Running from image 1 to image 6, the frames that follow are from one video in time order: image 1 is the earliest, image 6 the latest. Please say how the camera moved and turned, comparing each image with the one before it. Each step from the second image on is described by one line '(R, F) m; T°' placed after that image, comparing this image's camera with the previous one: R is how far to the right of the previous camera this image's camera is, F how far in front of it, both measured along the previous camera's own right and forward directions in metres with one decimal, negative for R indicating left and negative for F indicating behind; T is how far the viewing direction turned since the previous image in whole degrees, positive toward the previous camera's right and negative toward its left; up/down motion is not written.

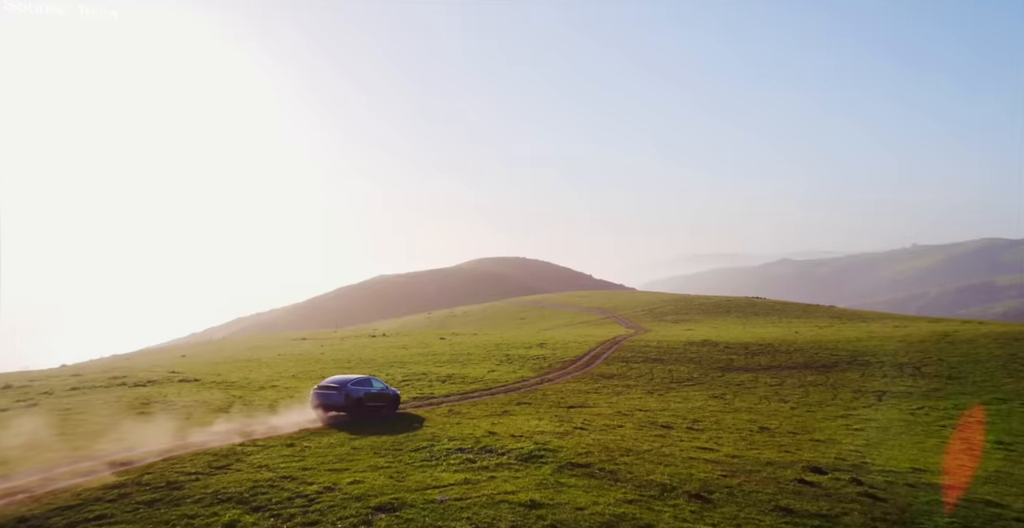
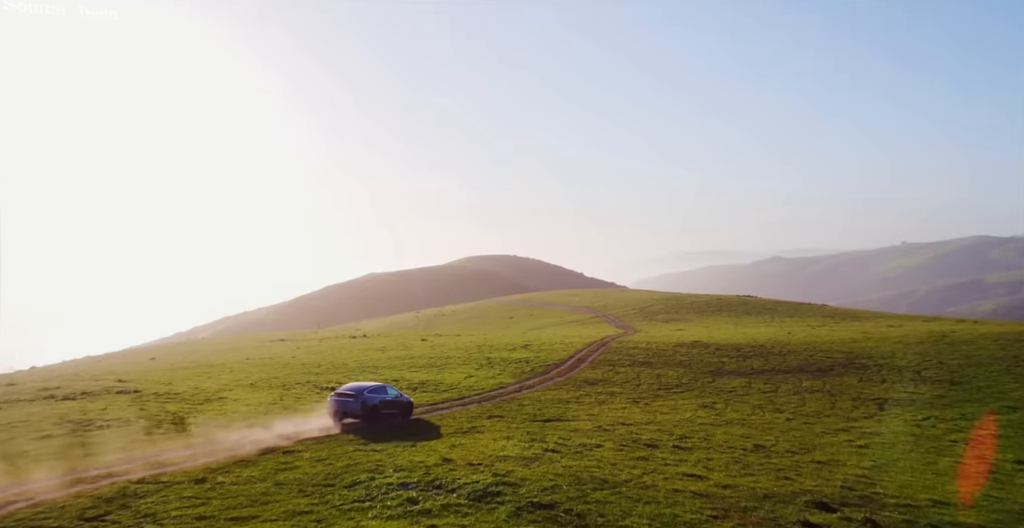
(+1.1, +3.8) m; +1°
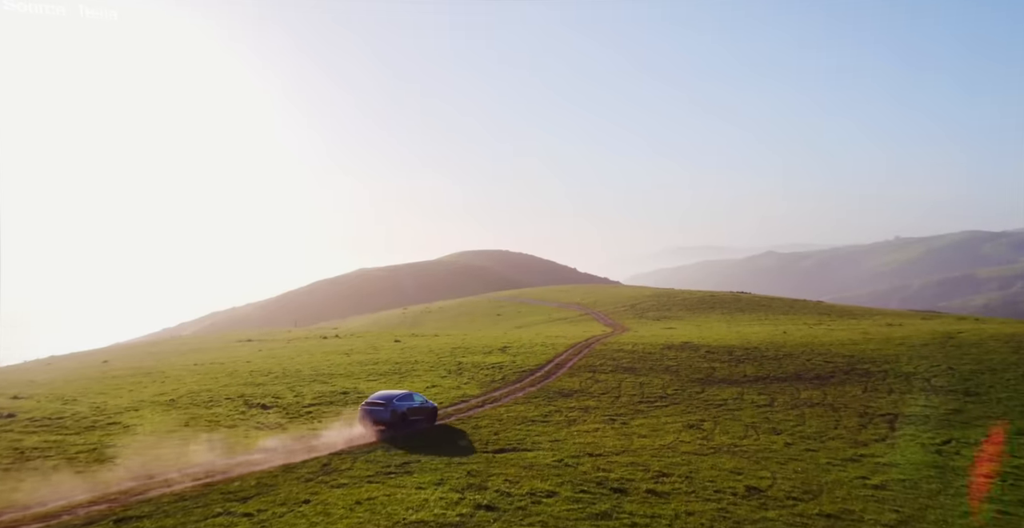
(+2.0, +6.3) m; 0°
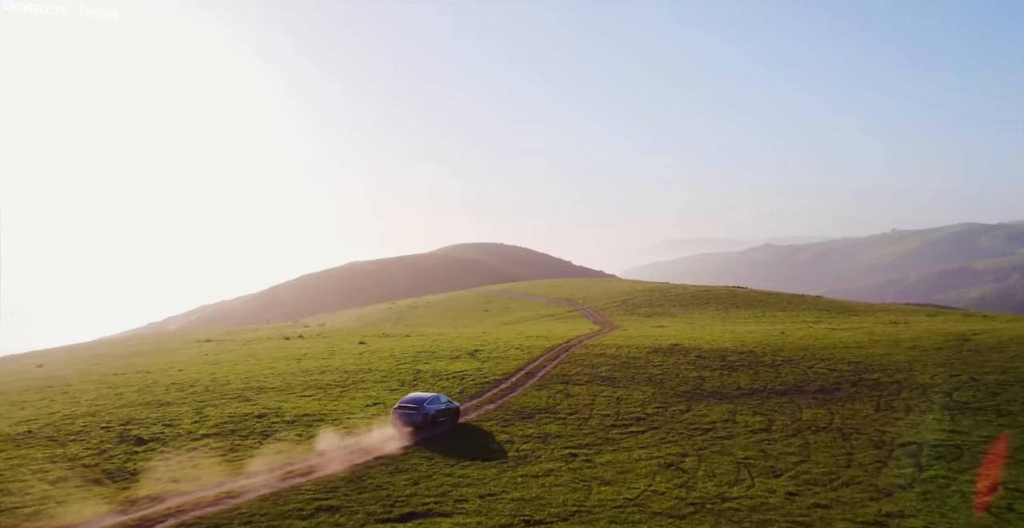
(+2.7, +8.2) m; 0°
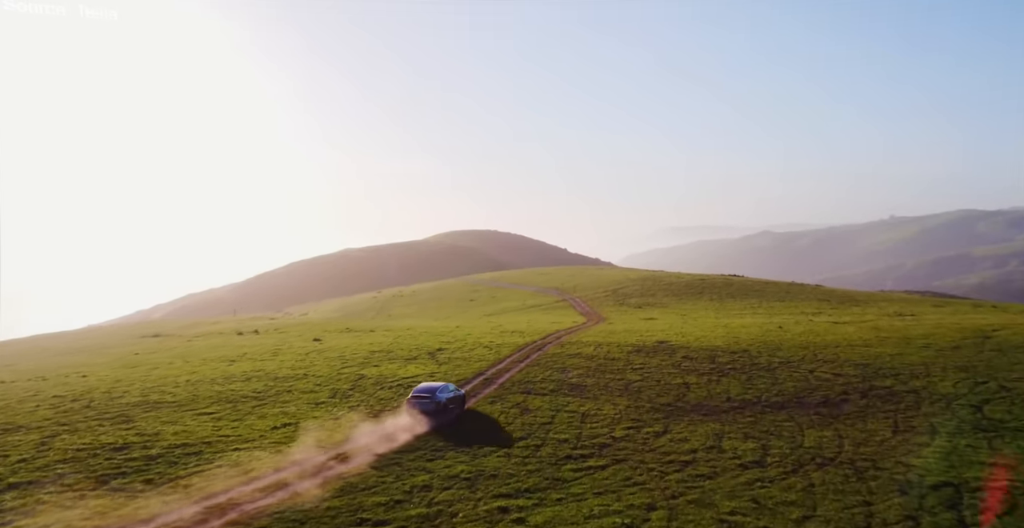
(+3.1, +8.8) m; 0°
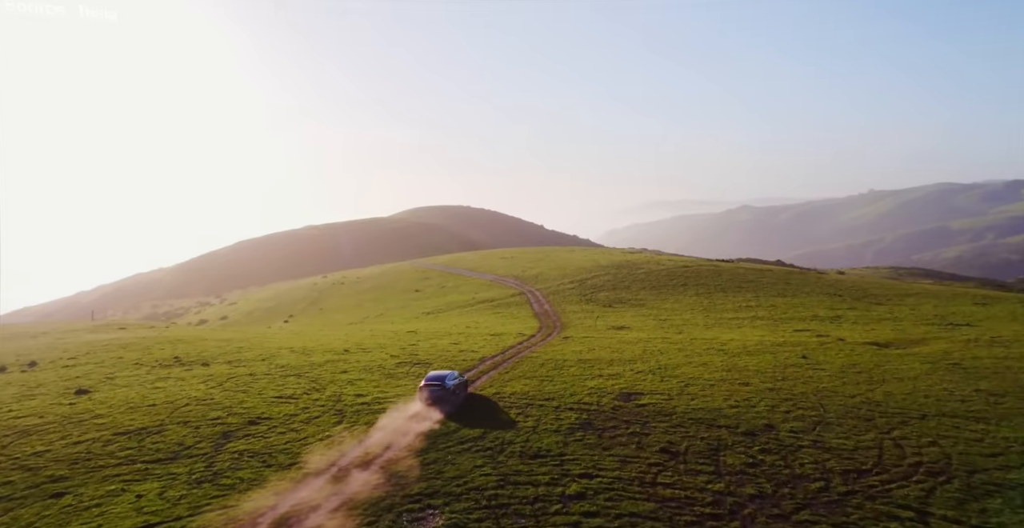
(+7.0, +31.3) m; +1°
